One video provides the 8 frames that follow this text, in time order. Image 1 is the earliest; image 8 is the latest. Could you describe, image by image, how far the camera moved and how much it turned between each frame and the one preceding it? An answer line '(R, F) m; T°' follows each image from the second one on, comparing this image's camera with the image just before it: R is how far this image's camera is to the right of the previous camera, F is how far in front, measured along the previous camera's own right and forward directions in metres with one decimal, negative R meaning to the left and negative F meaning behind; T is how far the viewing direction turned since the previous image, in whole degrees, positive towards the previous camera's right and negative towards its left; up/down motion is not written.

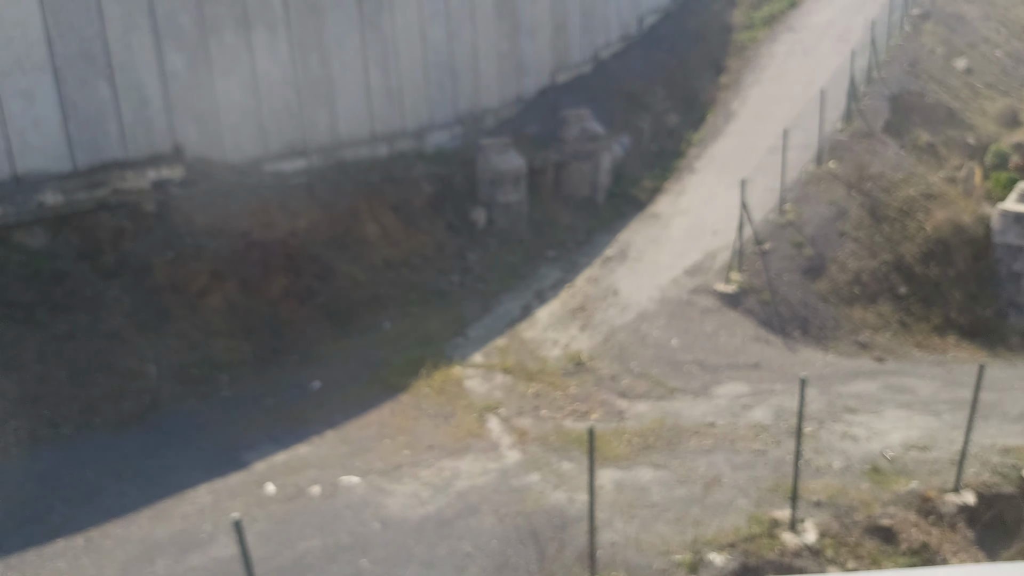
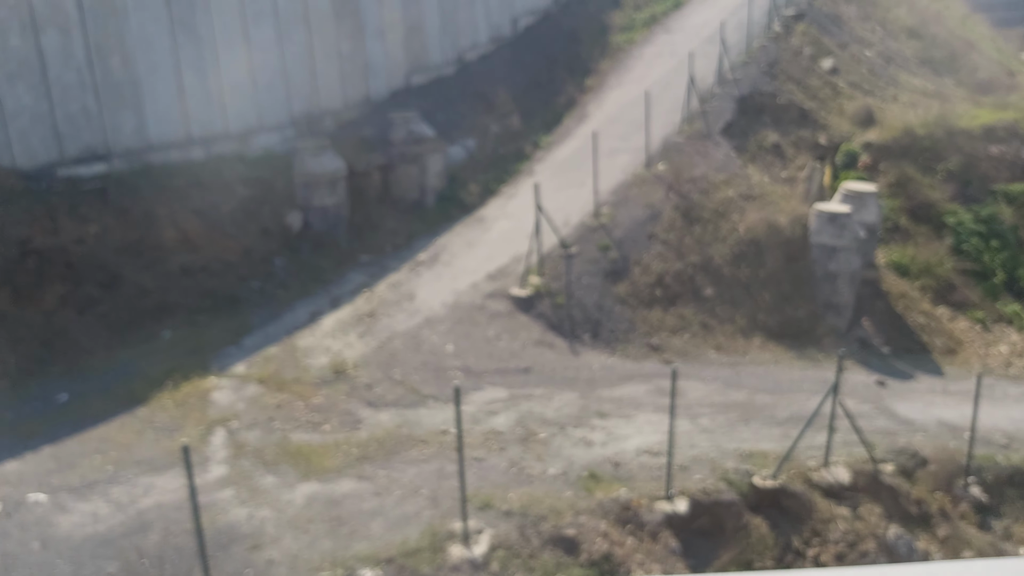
(+3.0, +0.2) m; +1°
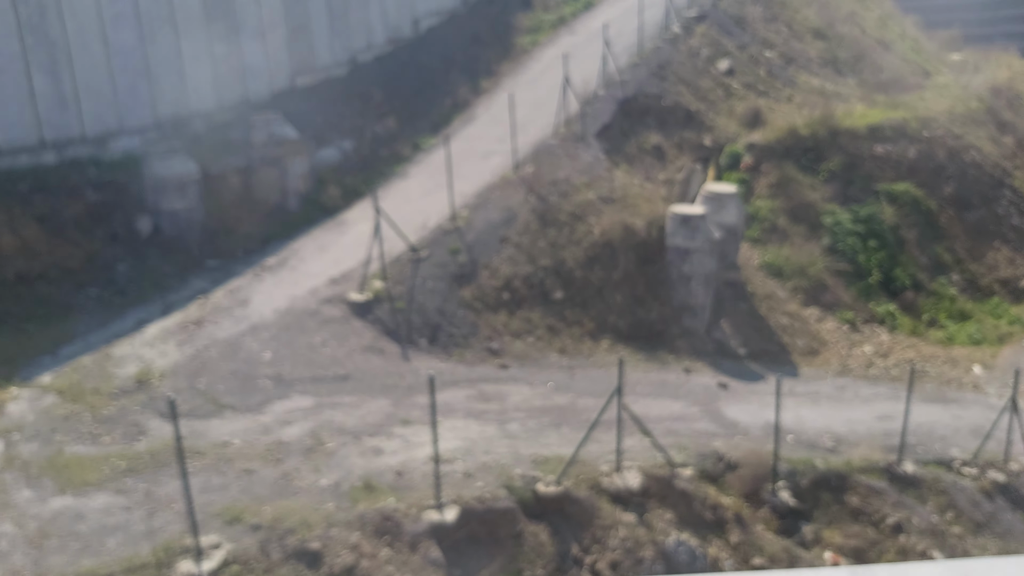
(+2.3, +0.1) m; +1°
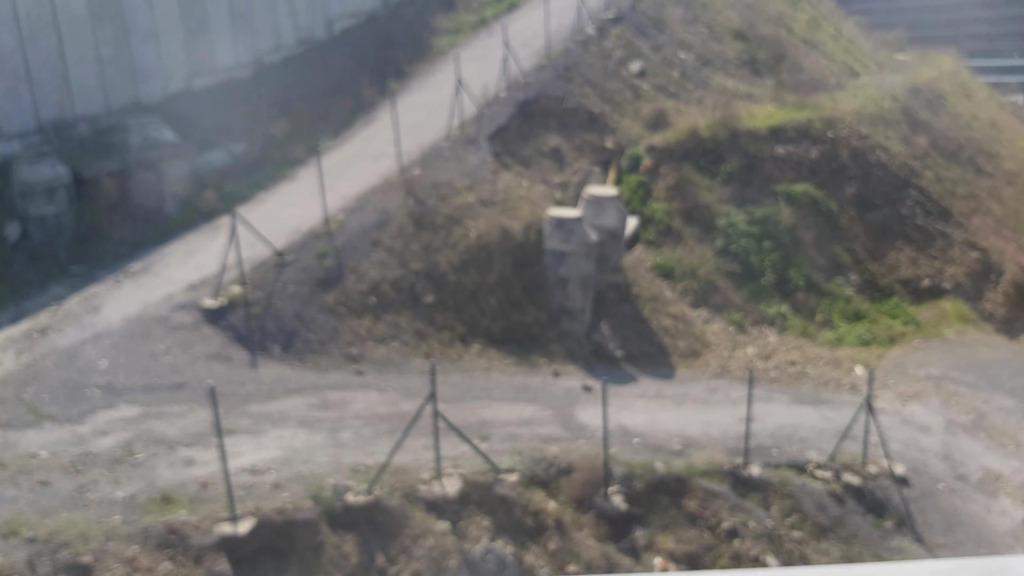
(+1.9, +0.1) m; +1°
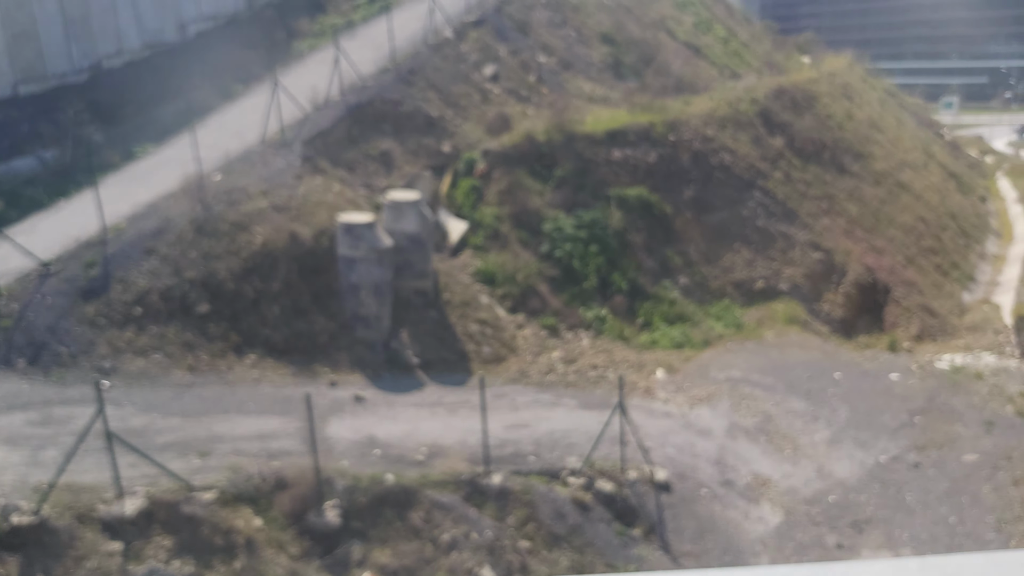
(+3.2, +0.1) m; +1°
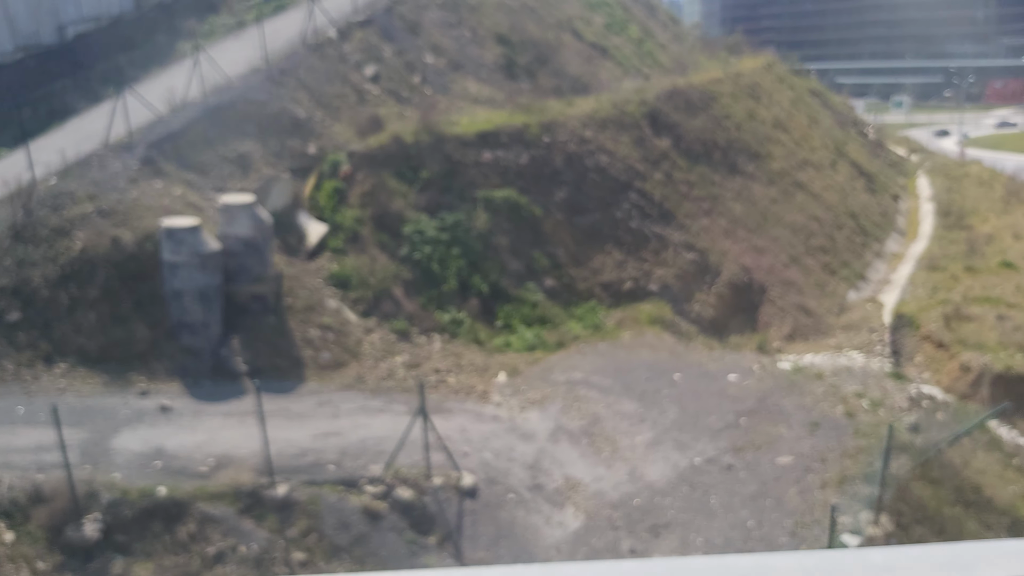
(+2.5, +0.1) m; +1°
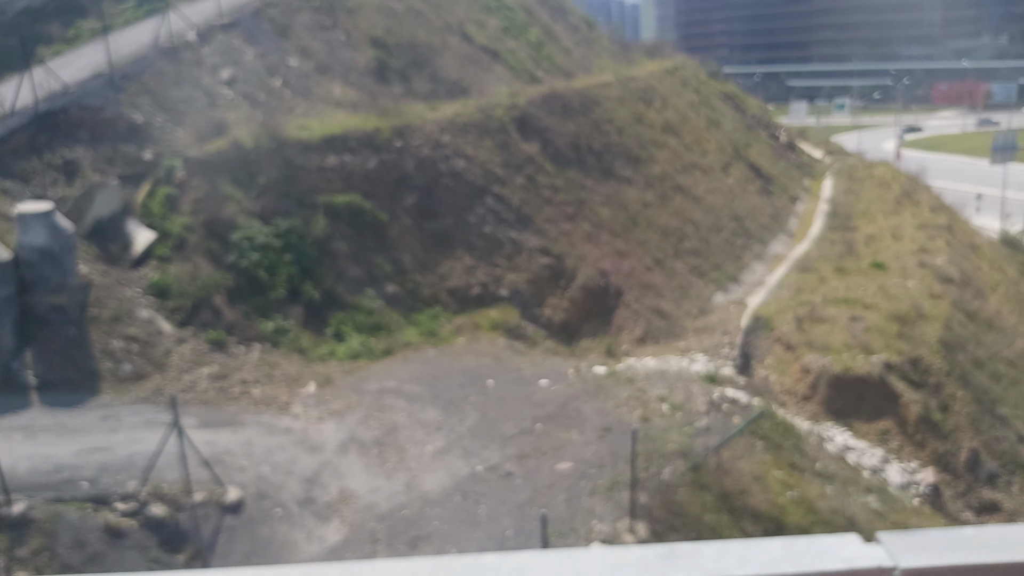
(+2.9, +0.1) m; +1°
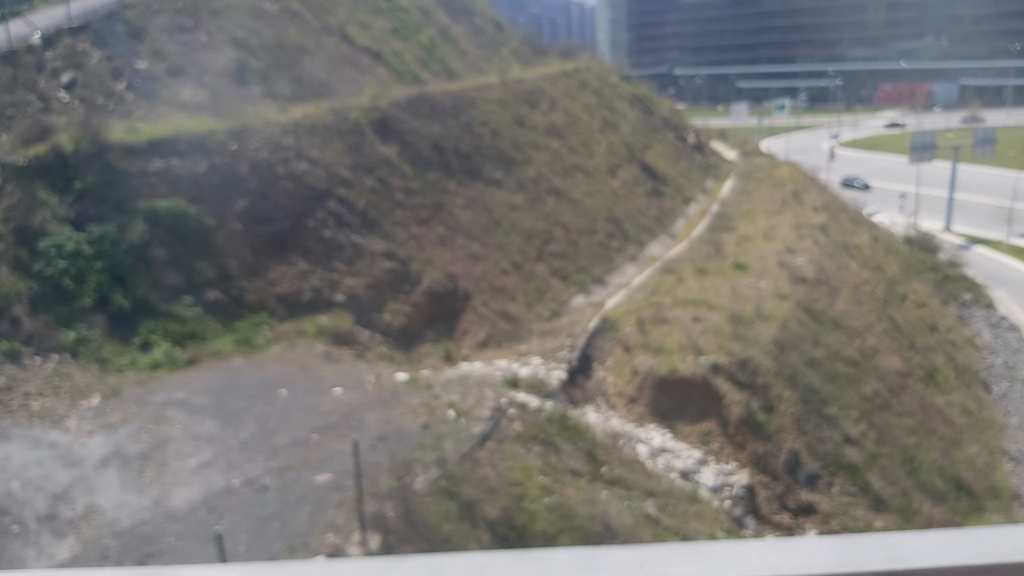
(+3.1, +0.1) m; +1°
